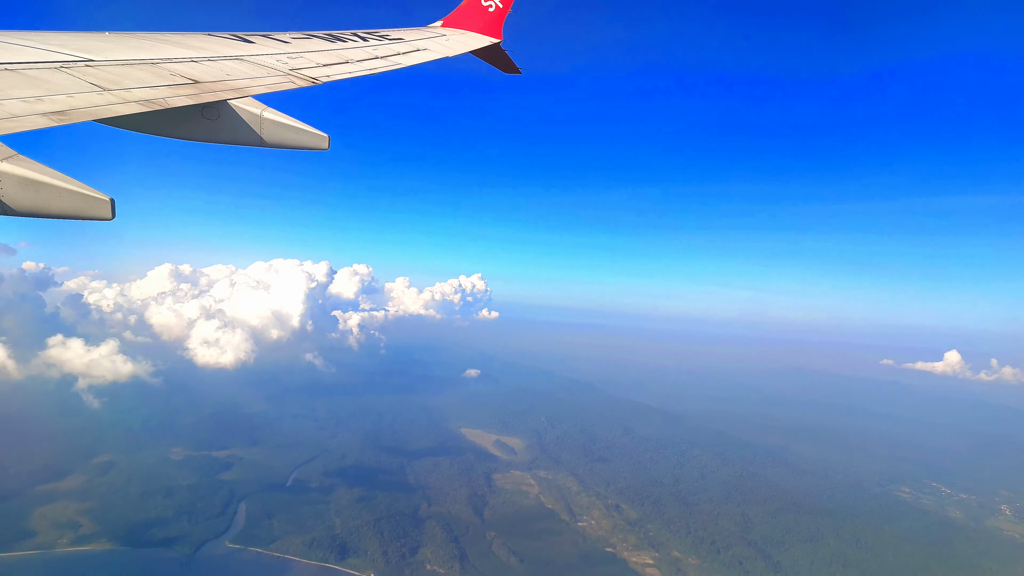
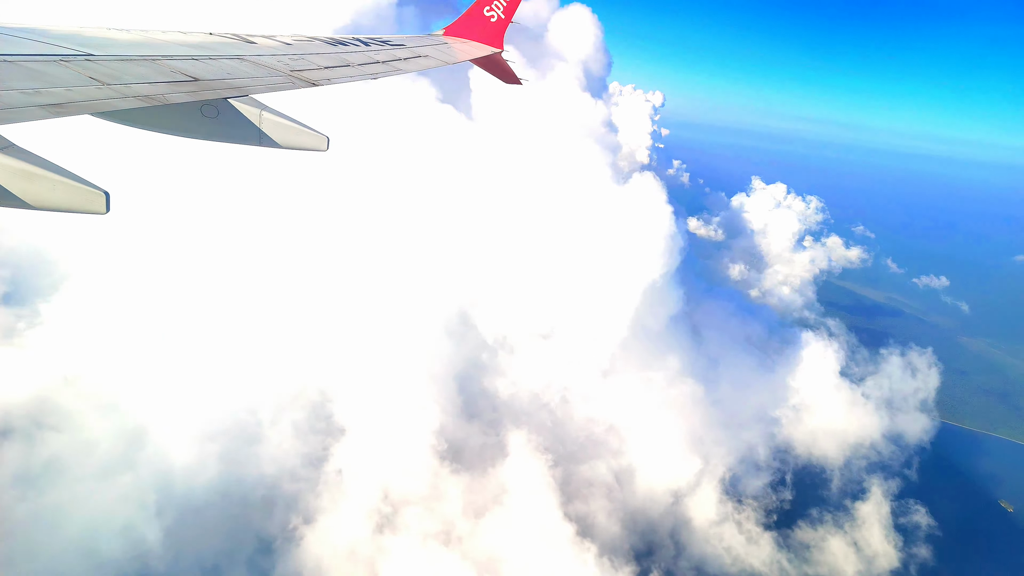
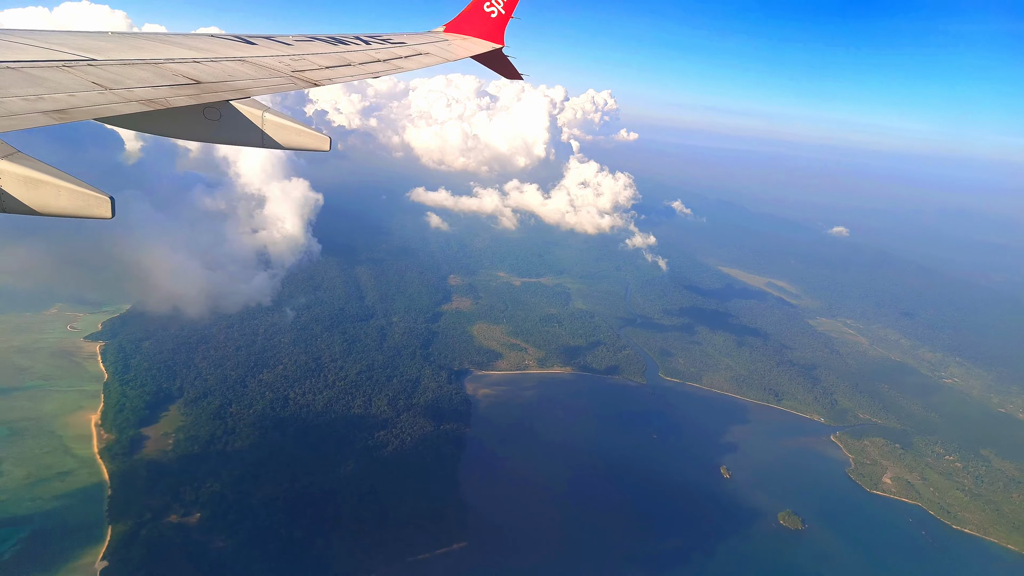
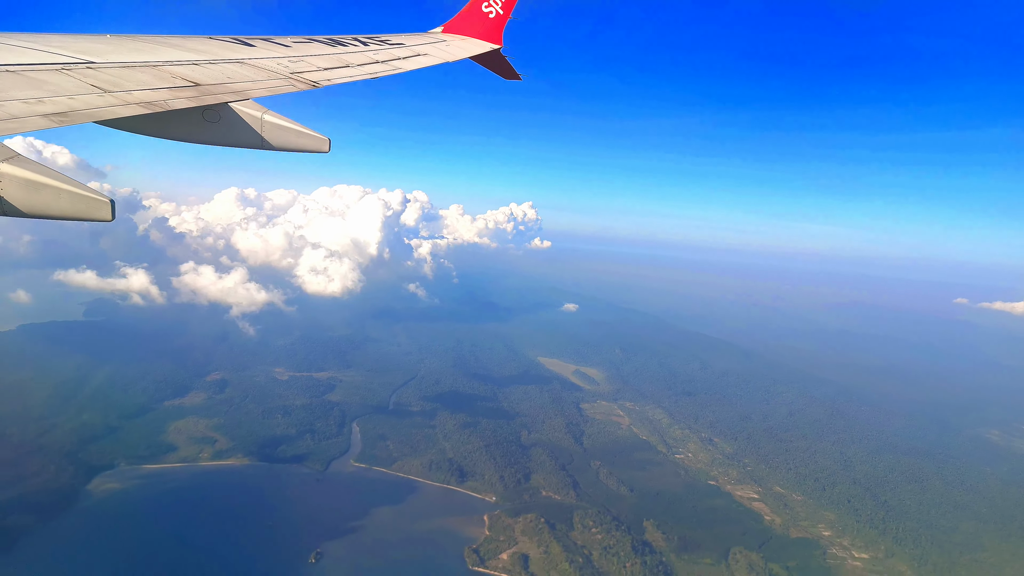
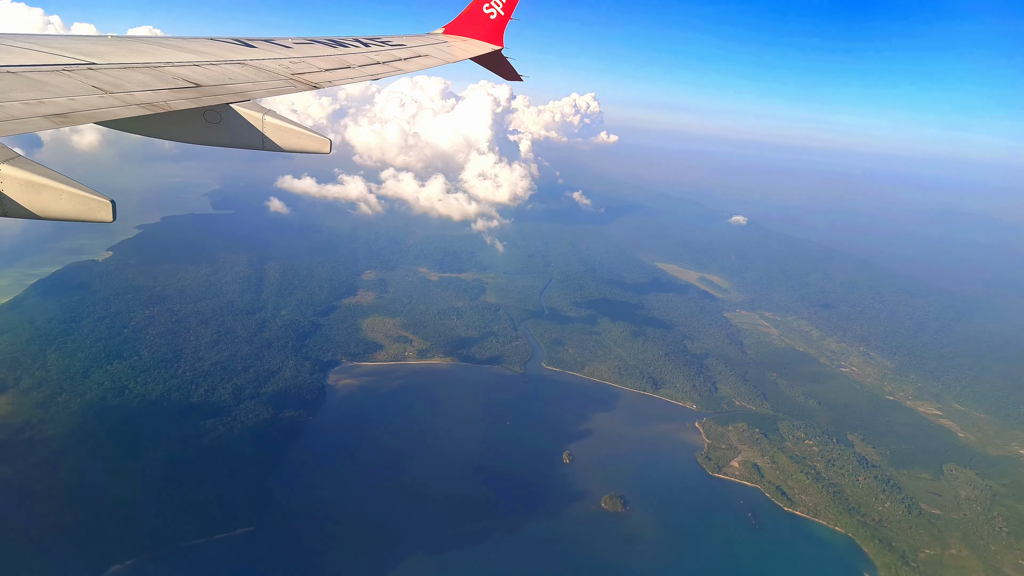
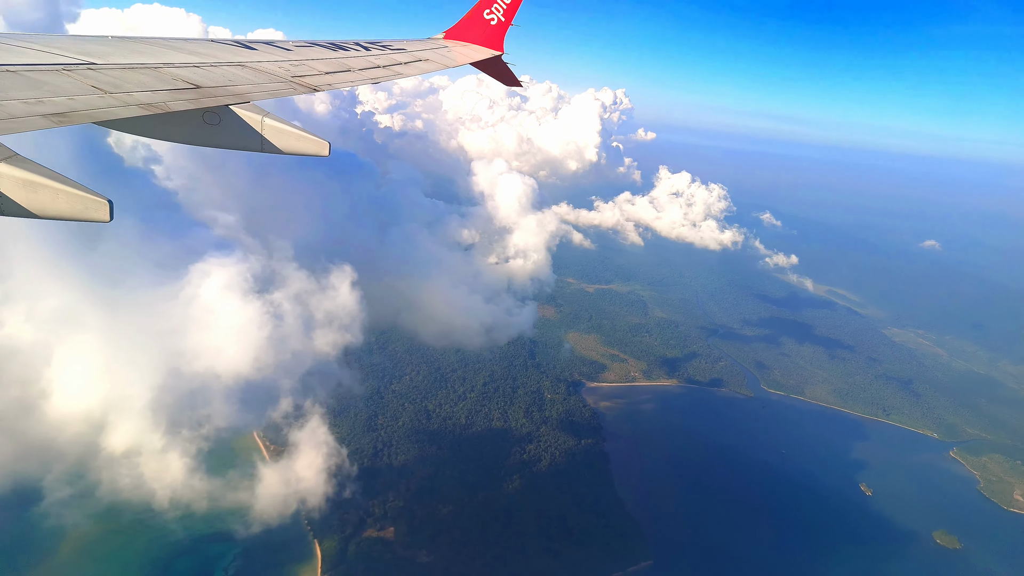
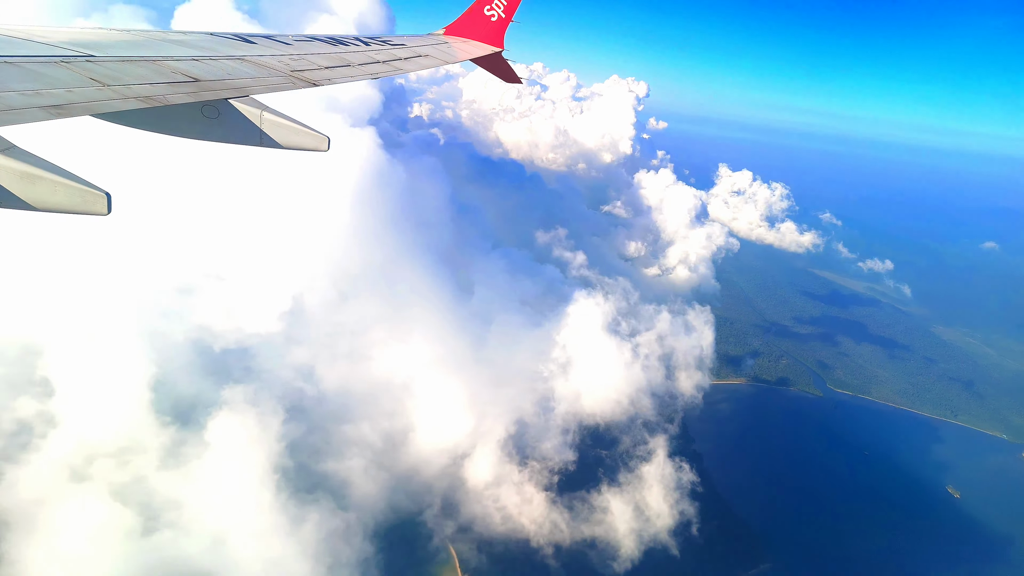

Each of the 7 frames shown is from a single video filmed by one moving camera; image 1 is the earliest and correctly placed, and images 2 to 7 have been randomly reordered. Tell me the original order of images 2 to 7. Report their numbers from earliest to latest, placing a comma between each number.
4, 5, 3, 6, 7, 2
